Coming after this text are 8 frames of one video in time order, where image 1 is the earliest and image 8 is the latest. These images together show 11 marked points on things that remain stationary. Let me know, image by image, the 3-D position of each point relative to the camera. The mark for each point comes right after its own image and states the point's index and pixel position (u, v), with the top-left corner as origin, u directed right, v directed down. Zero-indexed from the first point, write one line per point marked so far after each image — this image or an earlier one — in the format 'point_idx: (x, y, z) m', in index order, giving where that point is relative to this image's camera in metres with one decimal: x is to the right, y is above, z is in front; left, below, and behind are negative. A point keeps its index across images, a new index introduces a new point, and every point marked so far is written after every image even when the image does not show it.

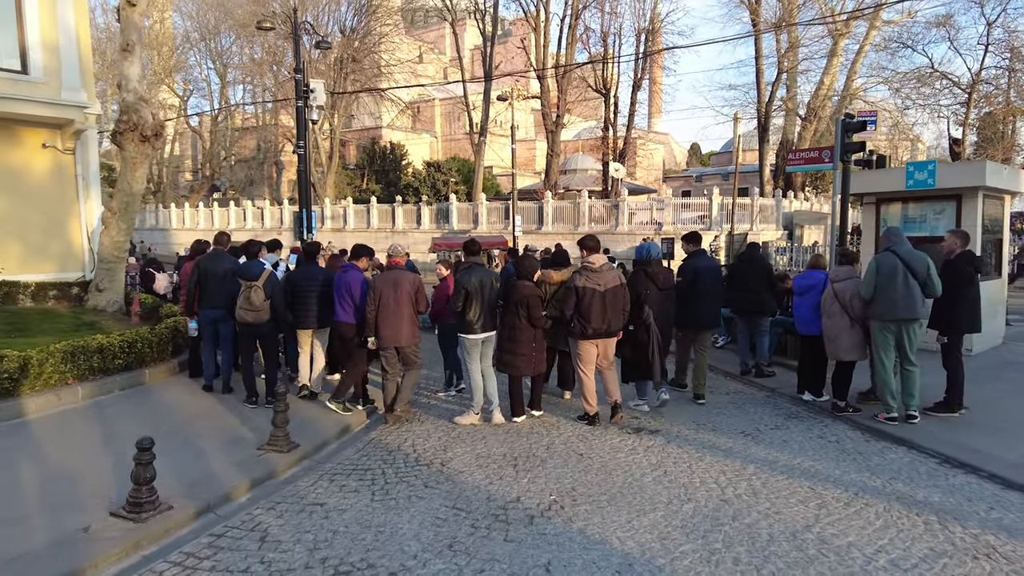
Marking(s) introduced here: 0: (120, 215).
0: (-7.5, +1.4, +12.3) m
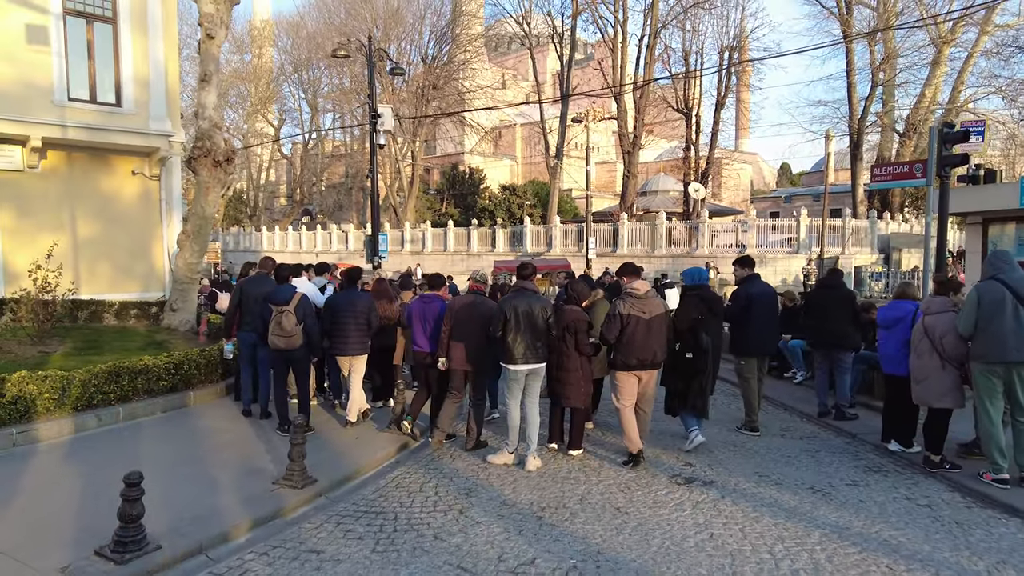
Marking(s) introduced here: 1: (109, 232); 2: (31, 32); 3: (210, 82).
0: (-6.3, +1.0, +12.7) m
1: (-9.1, +1.3, +14.3) m
2: (-9.5, +5.1, +12.5) m
3: (-6.0, +4.1, +12.6) m
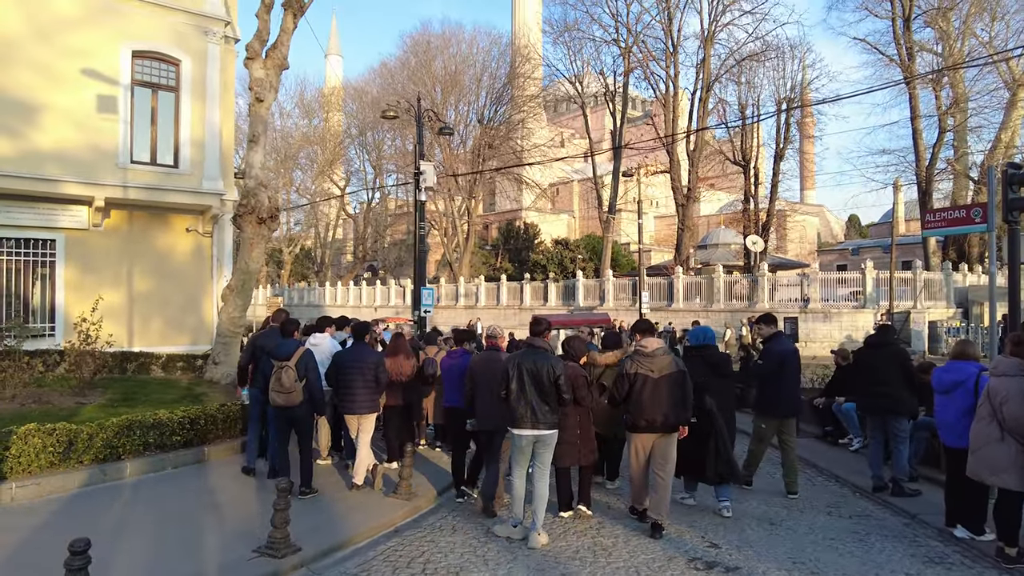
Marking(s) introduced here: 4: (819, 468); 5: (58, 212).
0: (-5.6, -0.1, +13.0) m
1: (-8.2, 0.0, +14.8) m
2: (-8.7, +4.0, +13.5) m
3: (-5.2, +3.0, +13.1) m
4: (+3.7, -2.2, +7.7) m
5: (-9.6, +1.6, +13.5) m
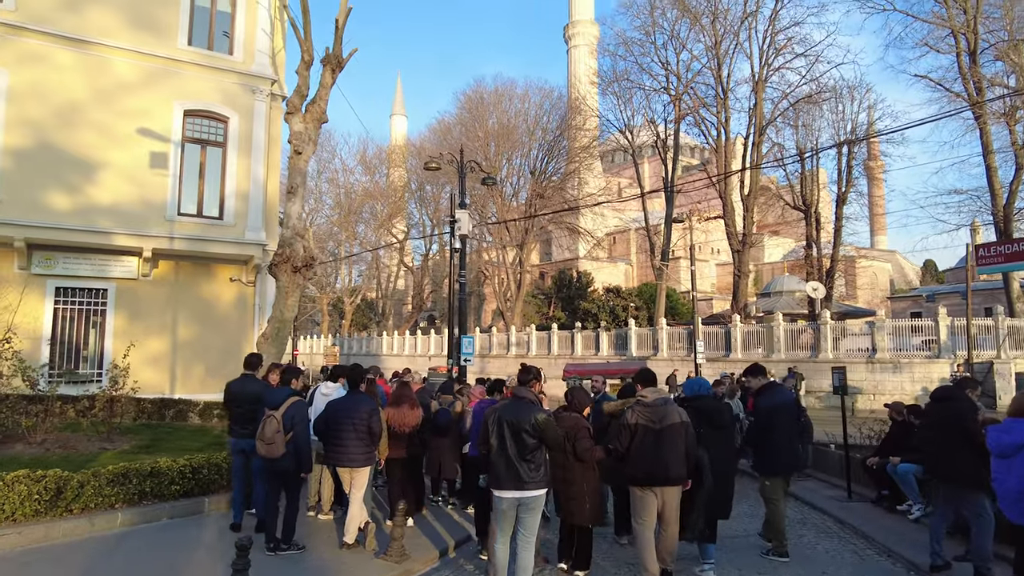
0: (-4.9, -1.0, +13.1) m
1: (-7.3, -1.1, +15.2) m
2: (-8.0, +2.9, +14.2) m
3: (-4.5, +2.0, +13.4) m
4: (+3.8, -2.7, +6.8) m
5: (-8.9, +0.6, +14.1) m
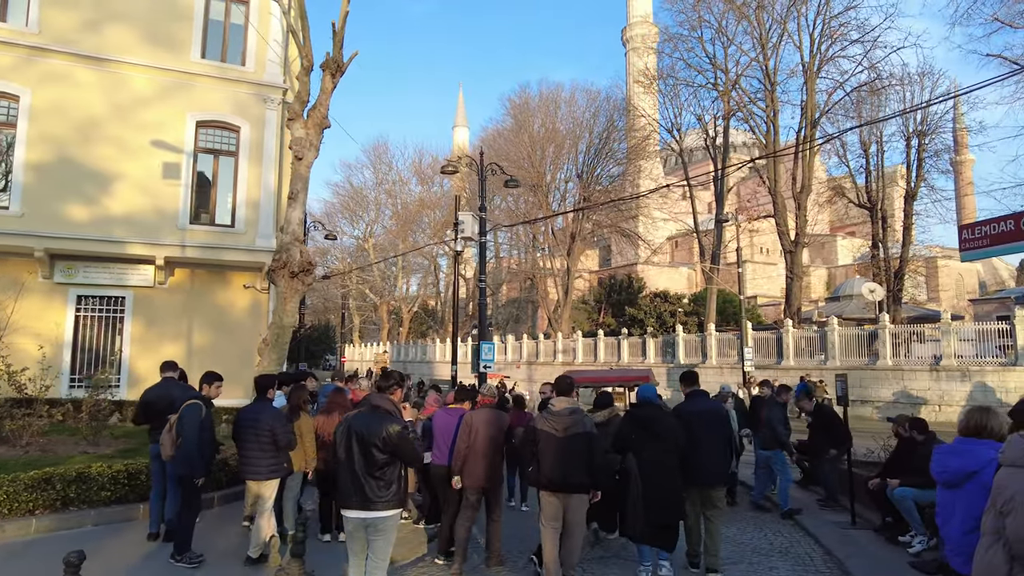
0: (-4.9, -1.2, +13.1) m
1: (-7.1, -1.3, +15.4) m
2: (-7.9, +2.7, +14.6) m
3: (-4.5, +1.9, +13.4) m
4: (+3.1, -2.6, +5.8) m
5: (-8.8, +0.4, +14.5) m
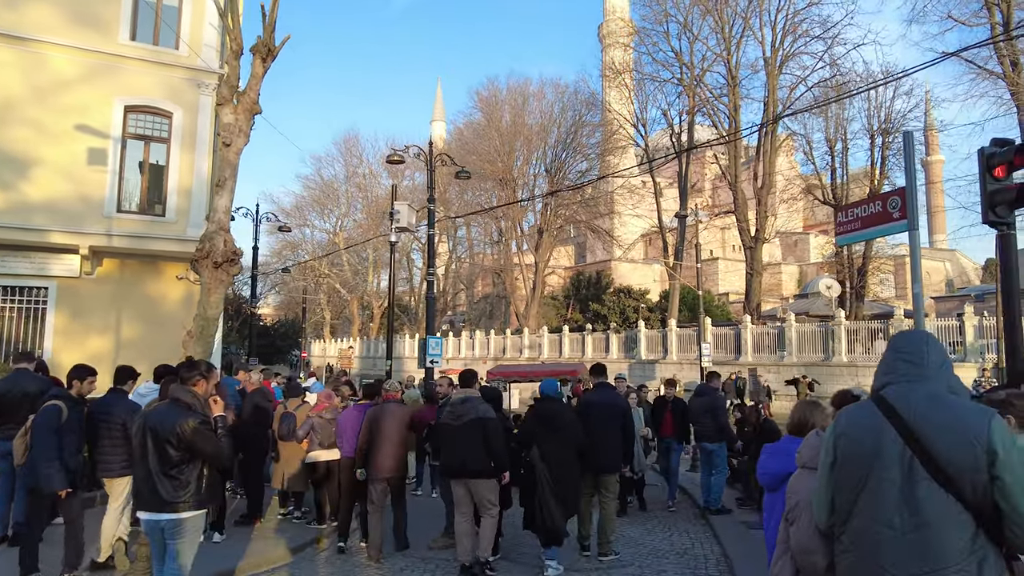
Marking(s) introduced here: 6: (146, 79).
0: (-6.2, -1.0, +12.6) m
1: (-8.5, -1.1, +14.9) m
2: (-9.2, +3.0, +14.0) m
3: (-5.9, +2.1, +12.9) m
4: (+2.0, -2.5, +5.6) m
5: (-10.1, +0.6, +14.0) m
6: (-8.3, +4.8, +14.5) m
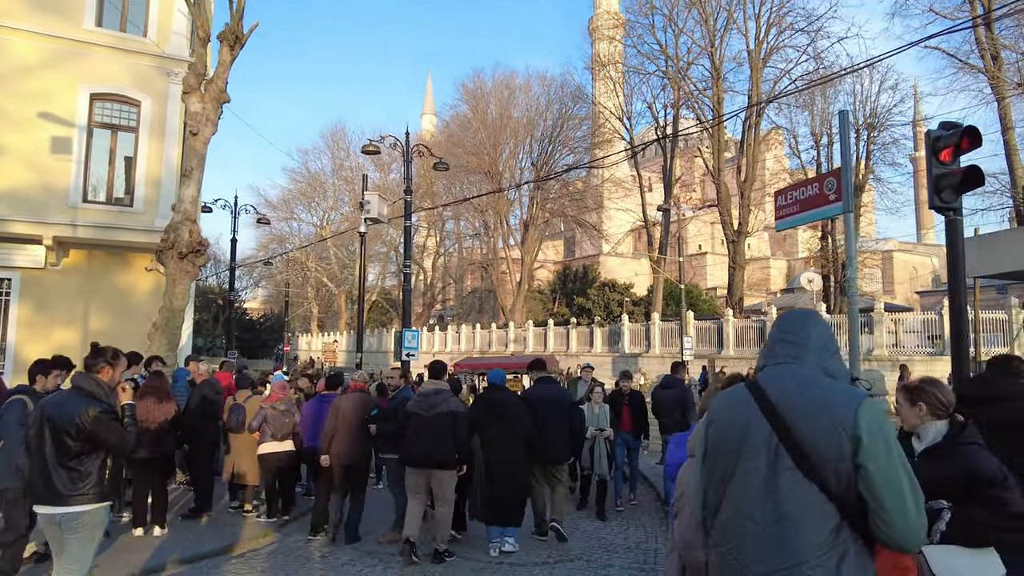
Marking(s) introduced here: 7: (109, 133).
0: (-6.8, -0.8, +12.4) m
1: (-9.0, -0.9, +14.6) m
2: (-9.8, +3.1, +13.7) m
3: (-6.4, +2.2, +12.7) m
4: (+1.5, -2.4, +5.5) m
5: (-10.7, +0.8, +13.7) m
6: (-8.9, +4.9, +14.2) m
7: (-9.0, +3.5, +14.3) m
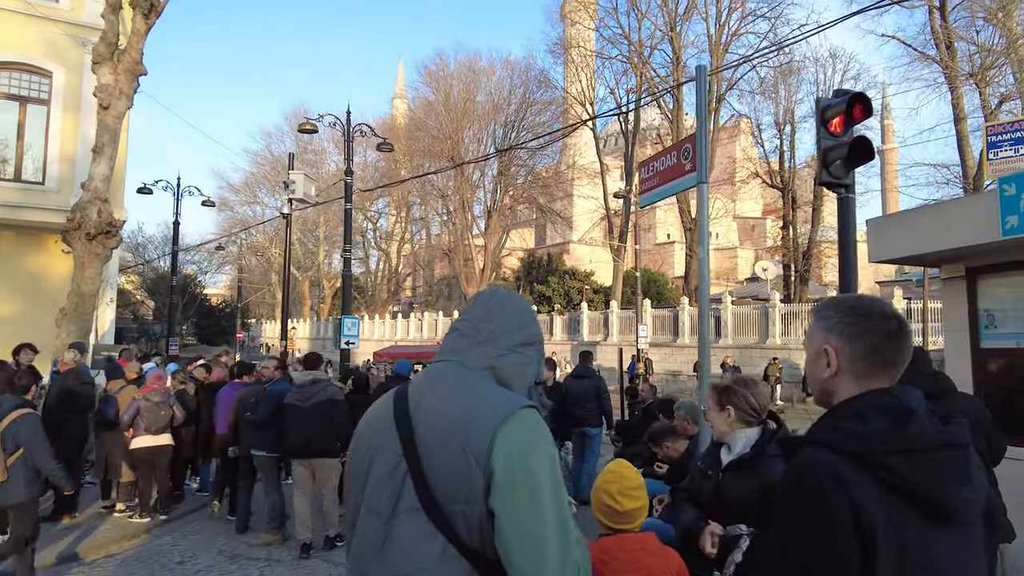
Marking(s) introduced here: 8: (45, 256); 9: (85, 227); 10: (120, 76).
0: (-8.1, -0.5, +11.7) m
1: (-10.4, -0.5, +13.8) m
2: (-11.1, +3.5, +12.8) m
3: (-7.7, +2.5, +11.9) m
4: (+0.4, -2.3, +5.1) m
5: (-12.0, +1.1, +12.8) m
6: (-10.2, +5.3, +13.2) m
7: (-10.4, +3.8, +13.4) m
8: (-10.2, +0.7, +13.9) m
9: (-7.6, +1.1, +11.4) m
10: (-7.5, +4.1, +12.1) m
